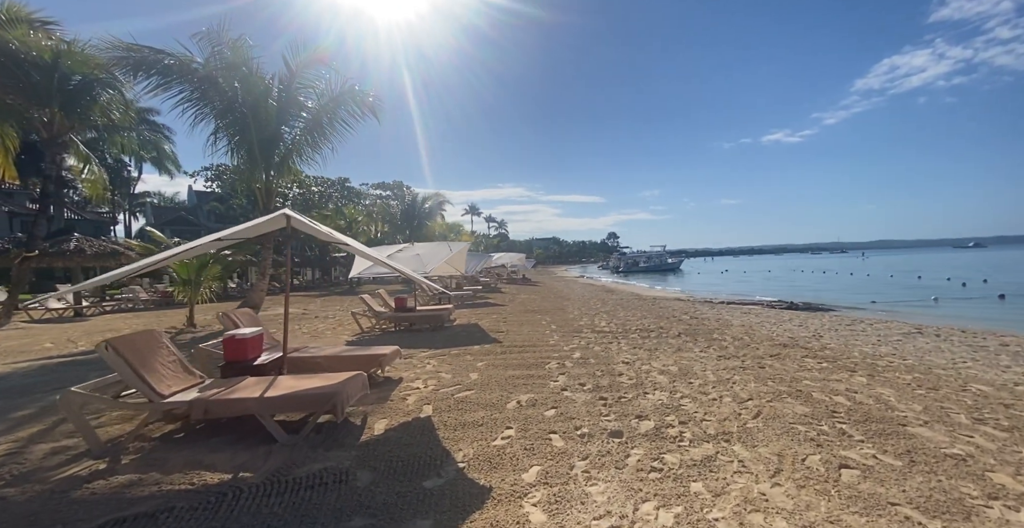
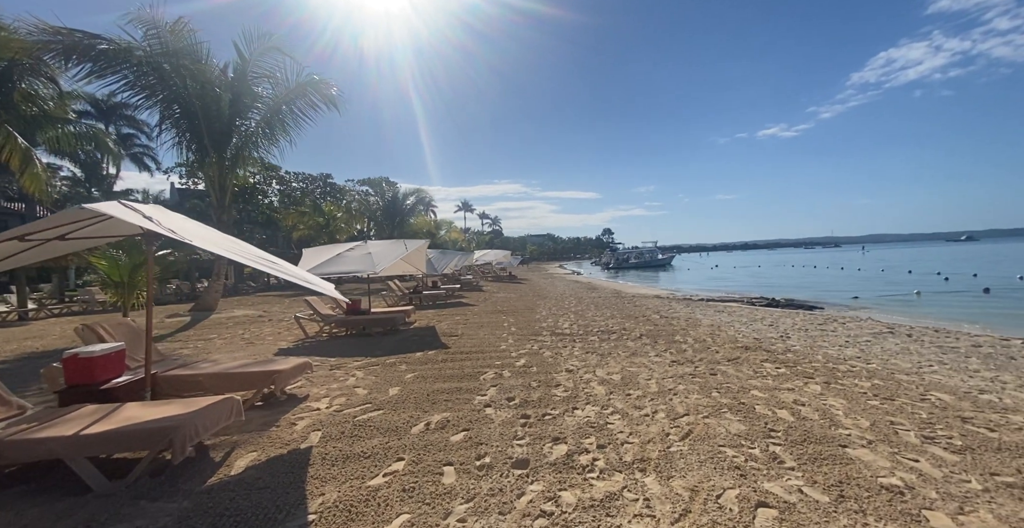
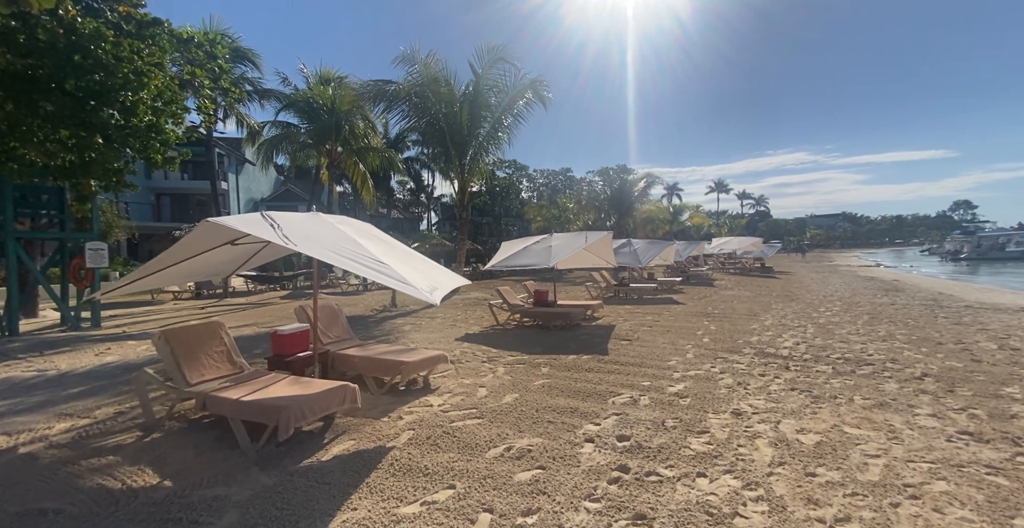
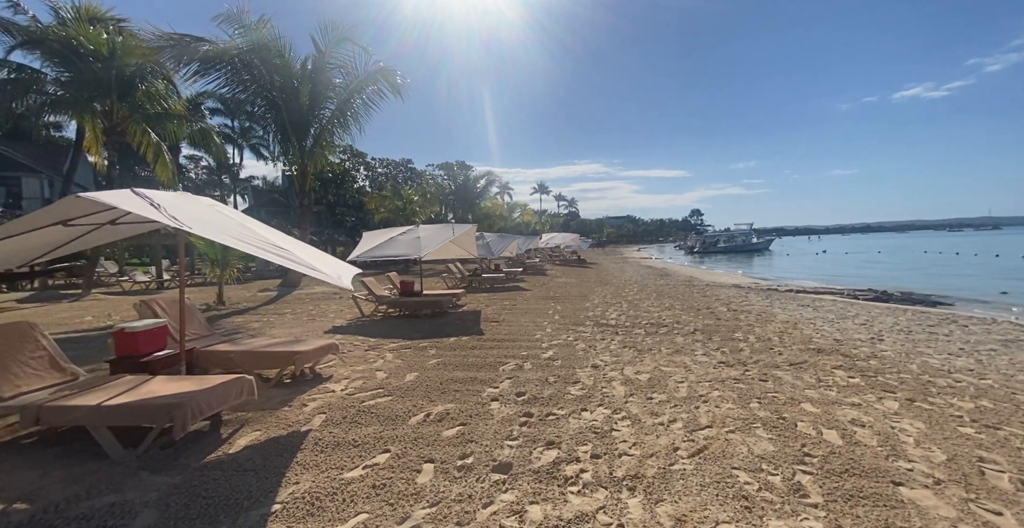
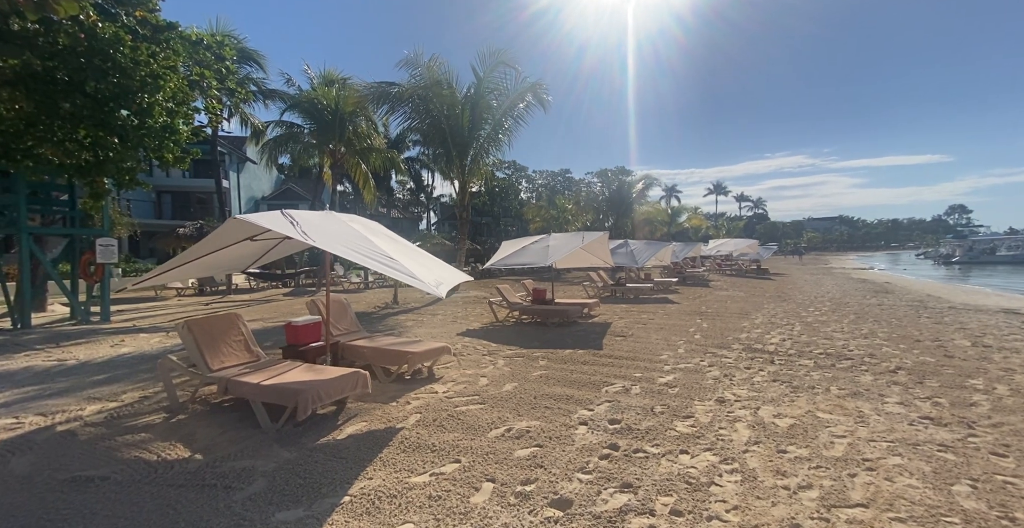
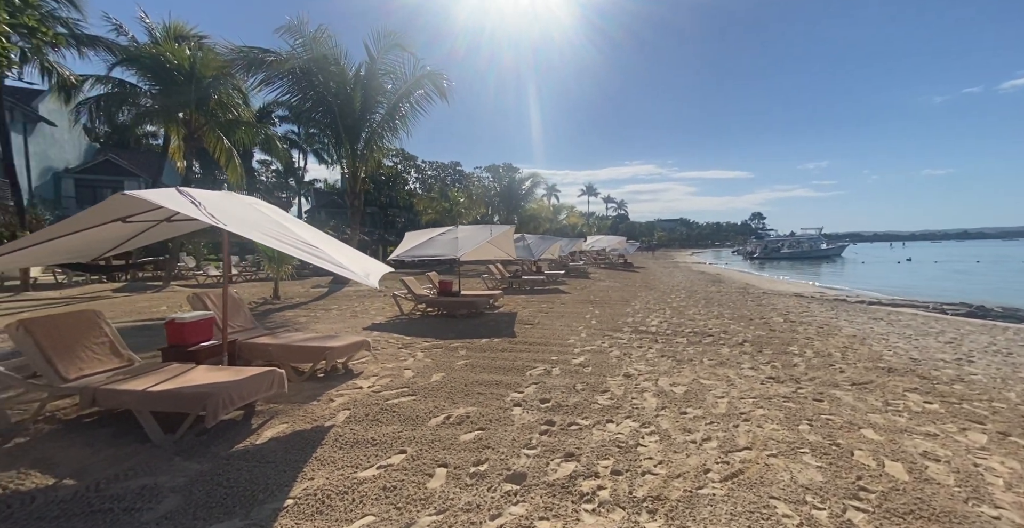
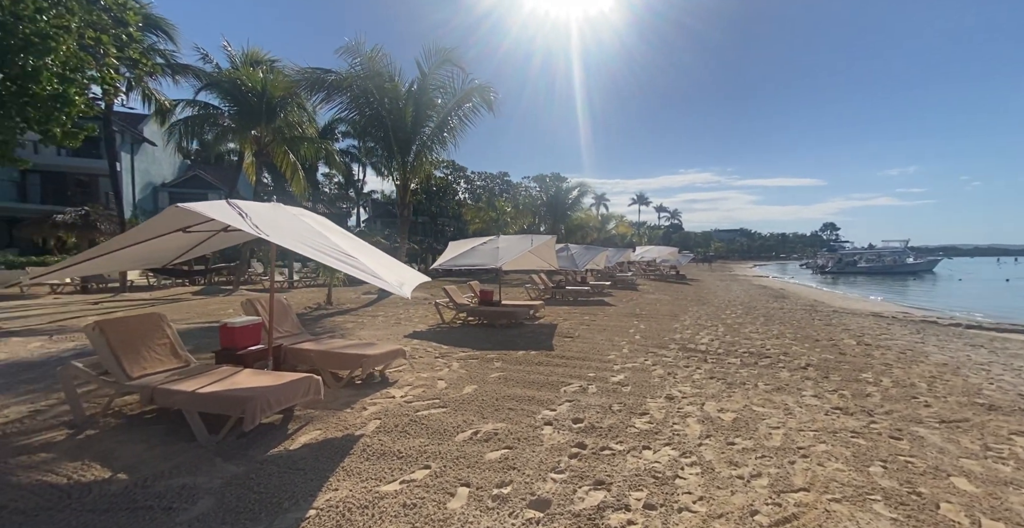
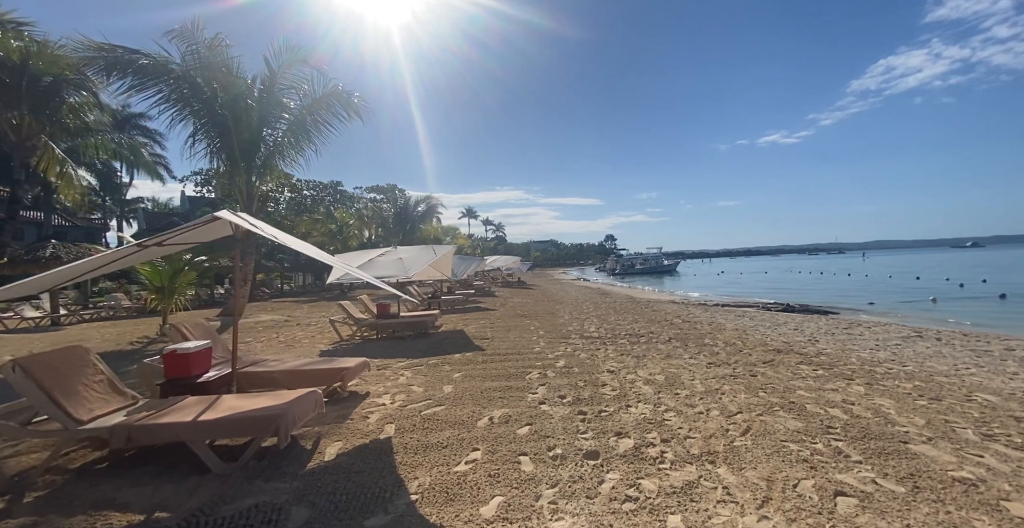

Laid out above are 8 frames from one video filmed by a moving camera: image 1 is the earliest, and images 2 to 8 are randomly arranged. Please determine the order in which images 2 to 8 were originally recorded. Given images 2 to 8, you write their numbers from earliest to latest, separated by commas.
8, 2, 4, 6, 7, 5, 3
